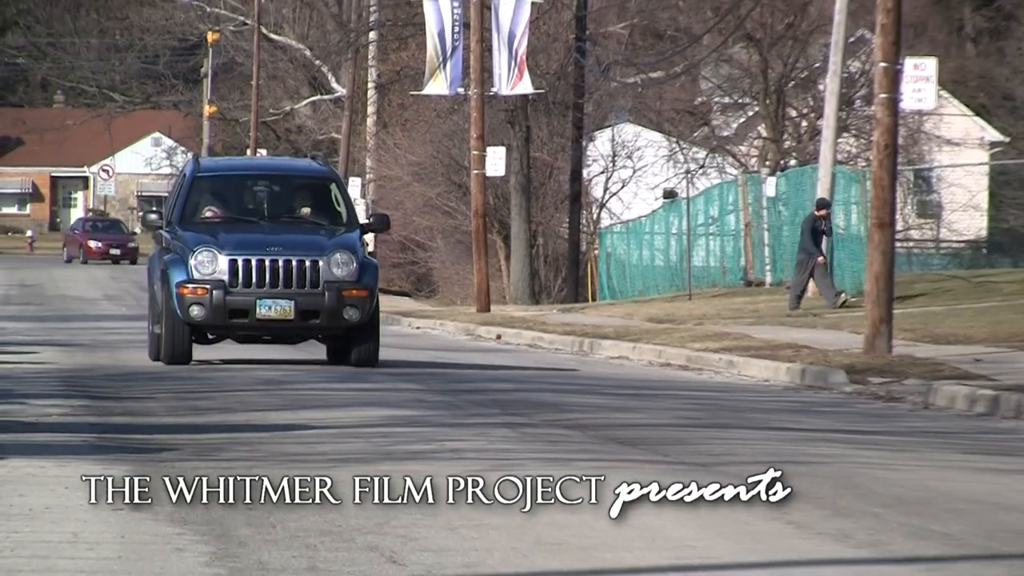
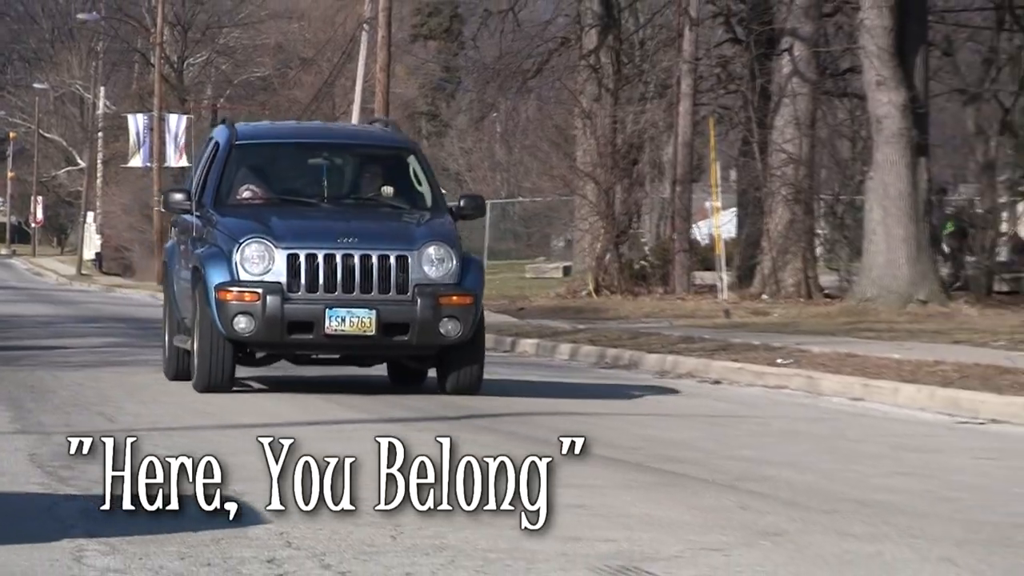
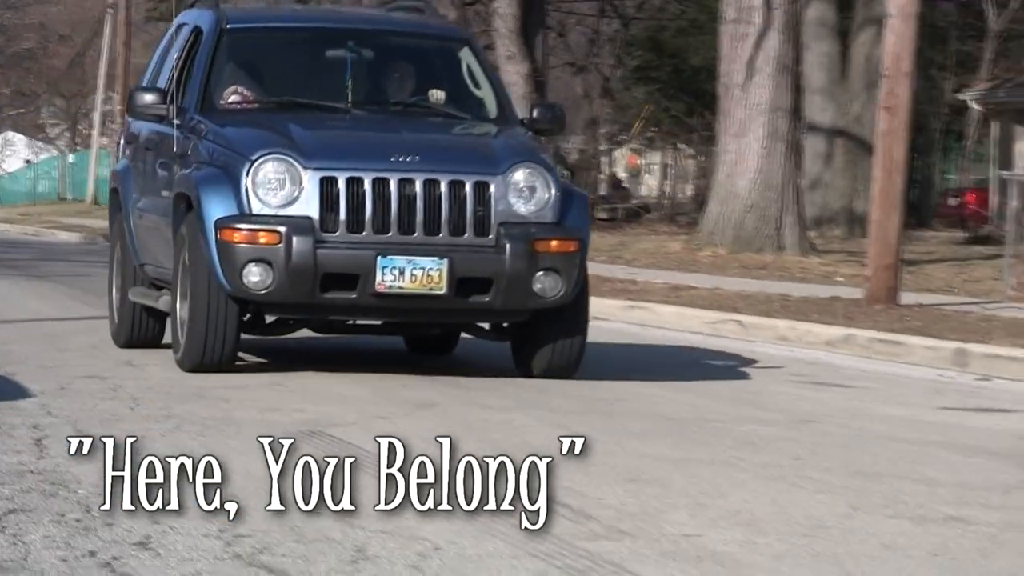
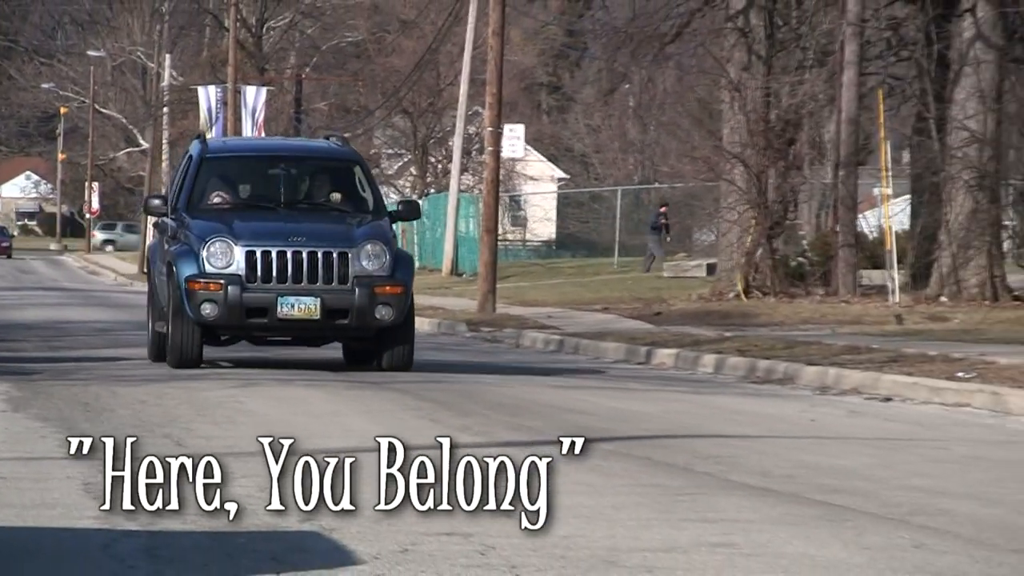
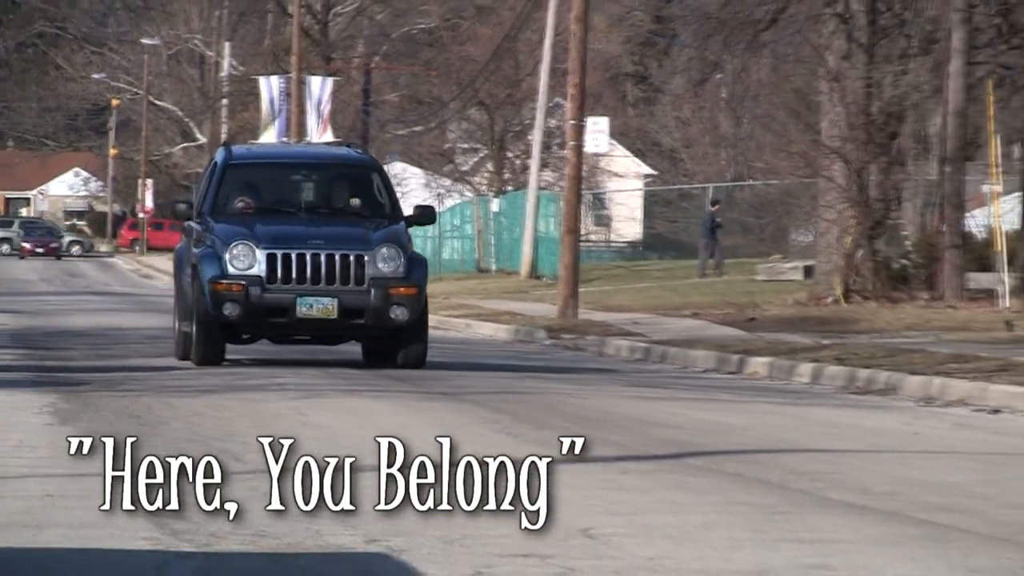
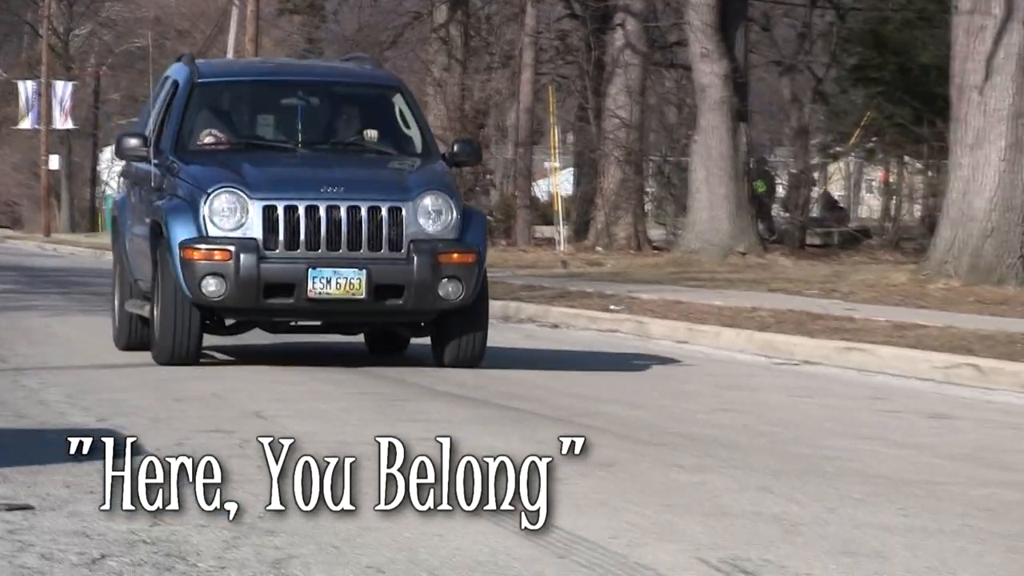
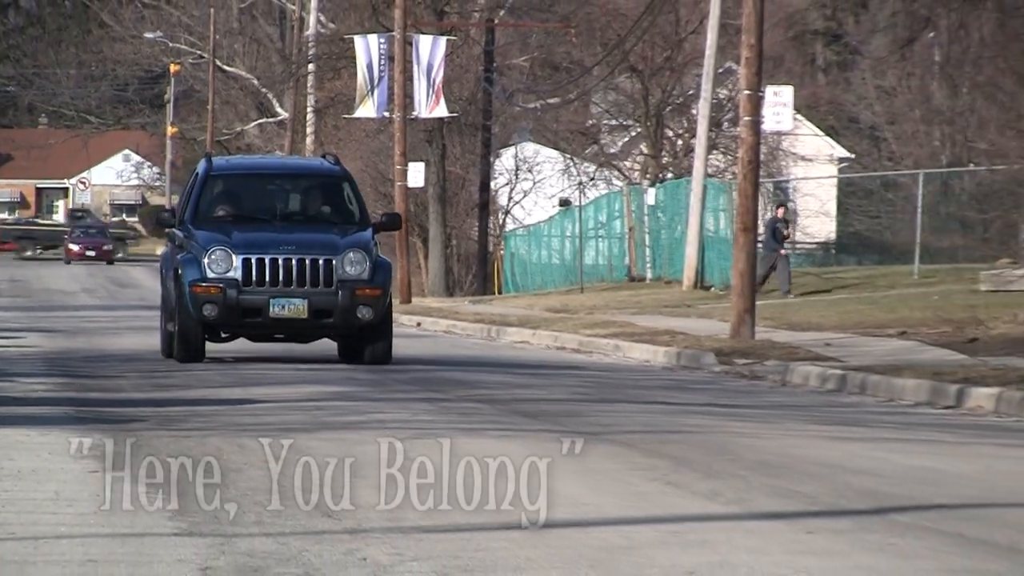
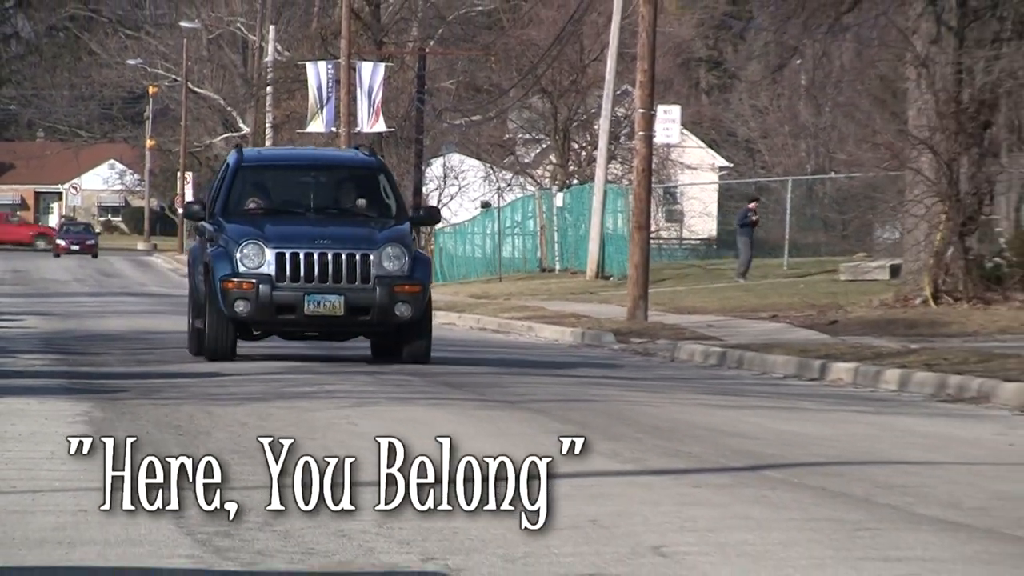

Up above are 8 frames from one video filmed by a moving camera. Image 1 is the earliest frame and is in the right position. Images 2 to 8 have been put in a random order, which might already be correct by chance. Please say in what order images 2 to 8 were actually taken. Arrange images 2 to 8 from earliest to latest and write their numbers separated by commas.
7, 8, 5, 4, 2, 6, 3
